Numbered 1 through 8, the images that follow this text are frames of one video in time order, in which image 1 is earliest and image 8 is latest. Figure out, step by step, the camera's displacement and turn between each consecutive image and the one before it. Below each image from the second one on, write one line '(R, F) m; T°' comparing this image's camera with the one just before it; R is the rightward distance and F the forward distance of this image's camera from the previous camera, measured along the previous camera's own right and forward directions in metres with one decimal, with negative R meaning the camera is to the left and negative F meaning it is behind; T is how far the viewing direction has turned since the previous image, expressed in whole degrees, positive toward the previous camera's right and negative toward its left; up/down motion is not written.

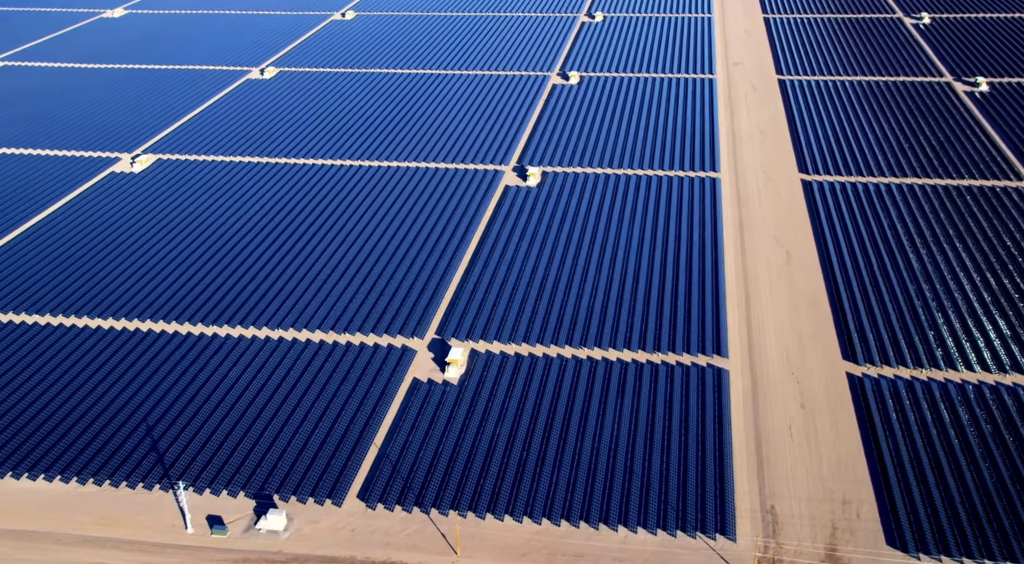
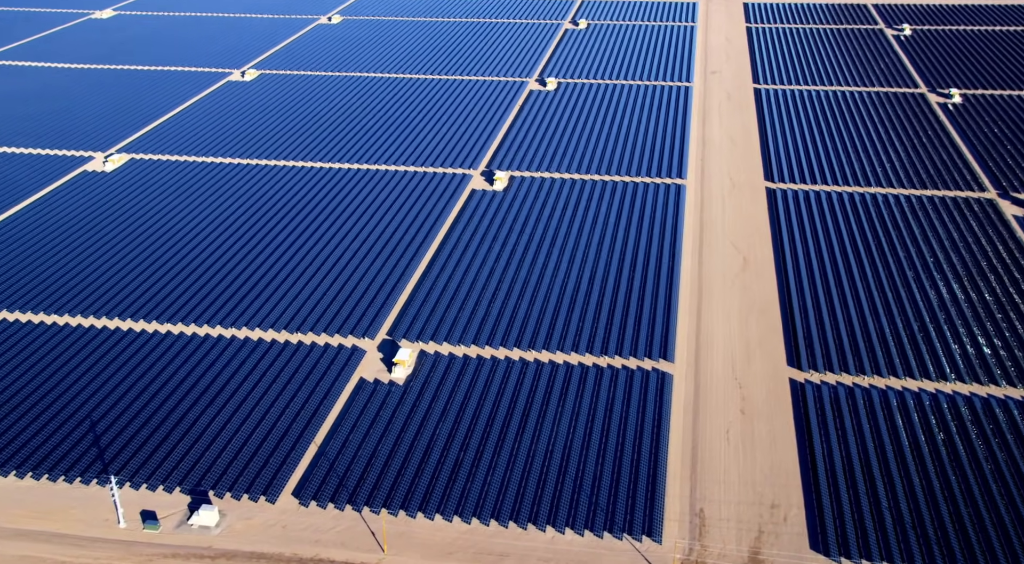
(+1.7, -0.2) m; 0°
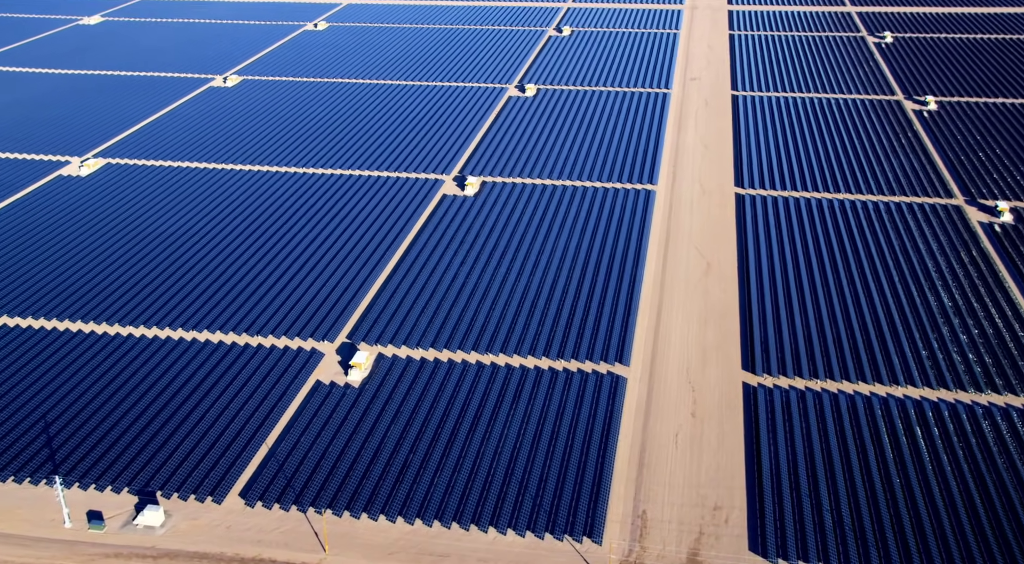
(+1.5, -0.2) m; 0°
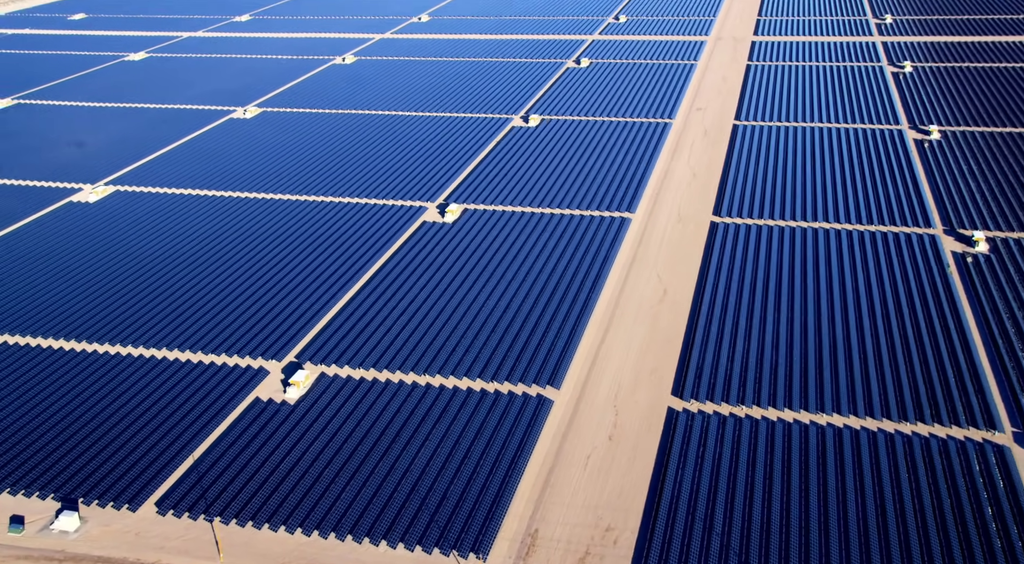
(+4.5, -0.4) m; -4°
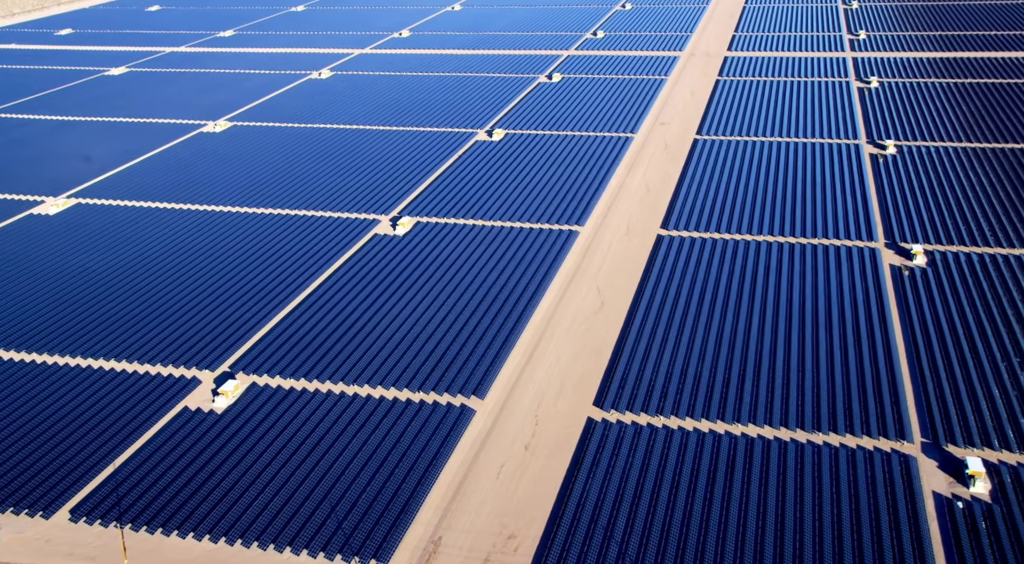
(+2.6, -0.4) m; 0°
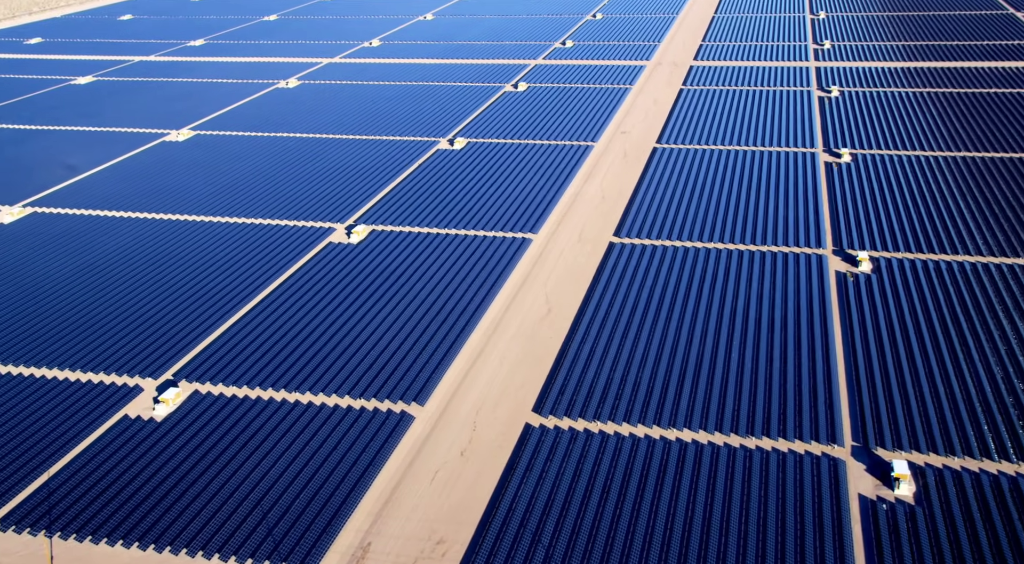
(+1.5, -0.2) m; +1°
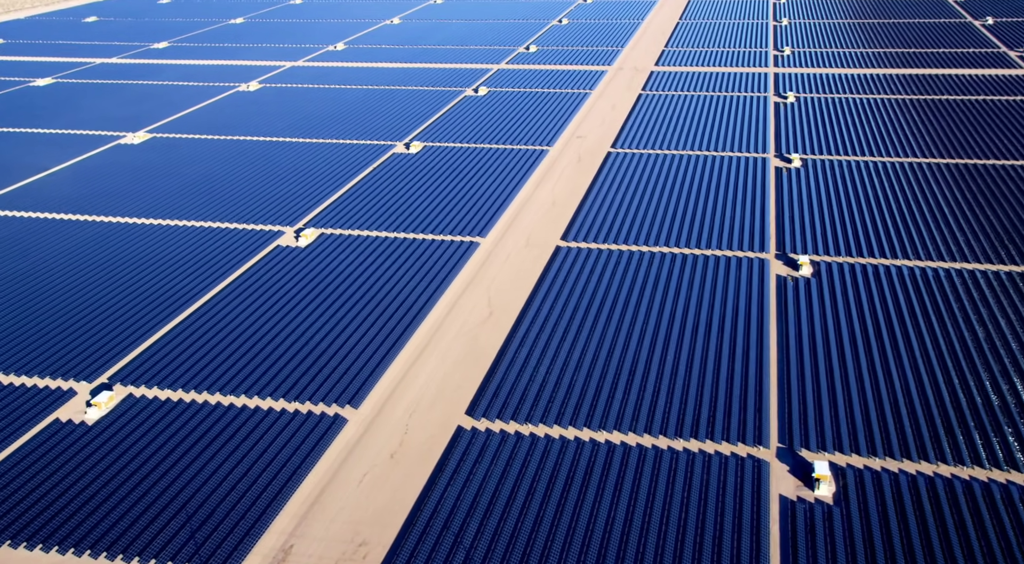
(+1.5, -0.2) m; +1°
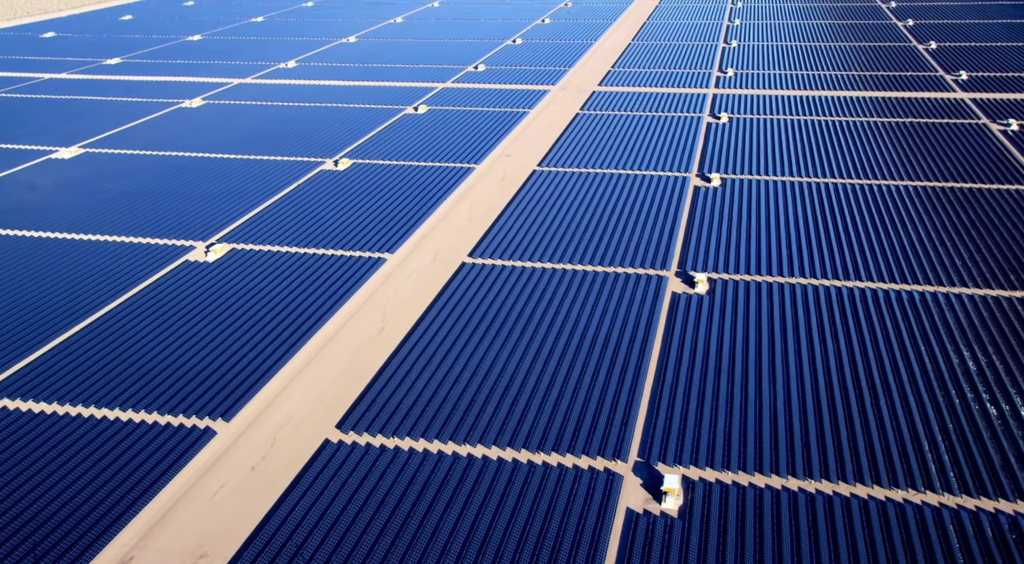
(+3.7, -0.3) m; +1°
